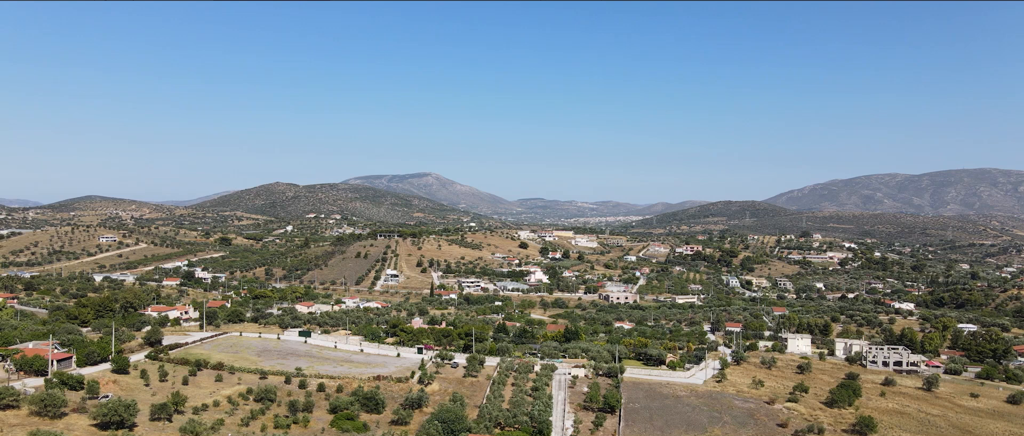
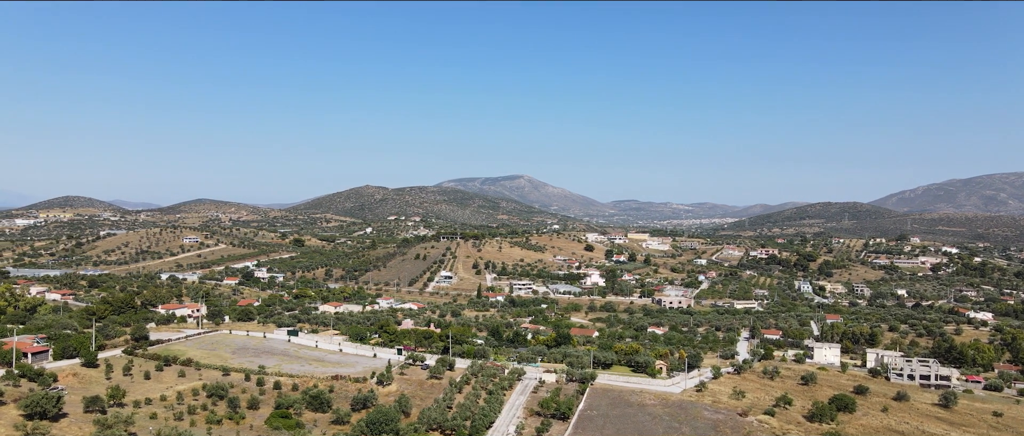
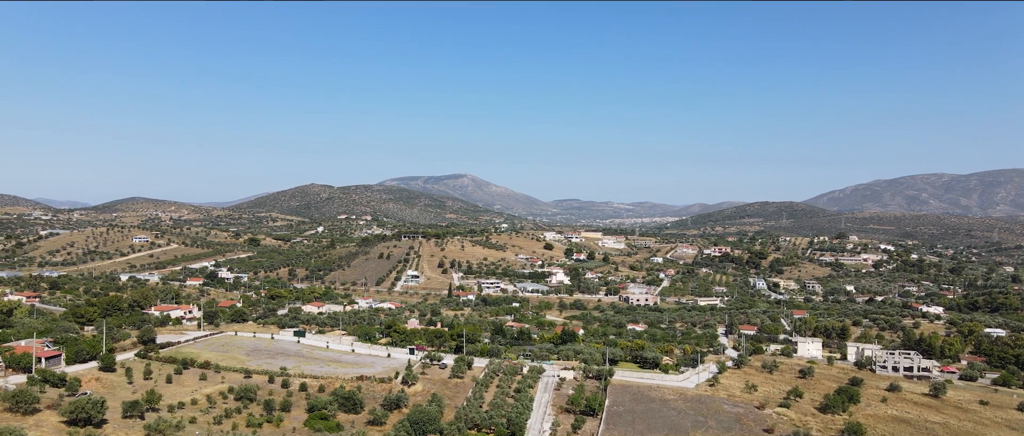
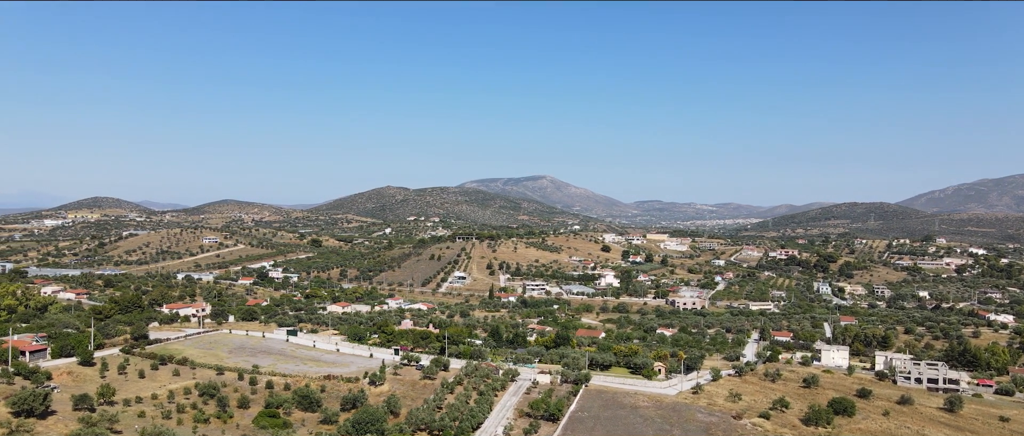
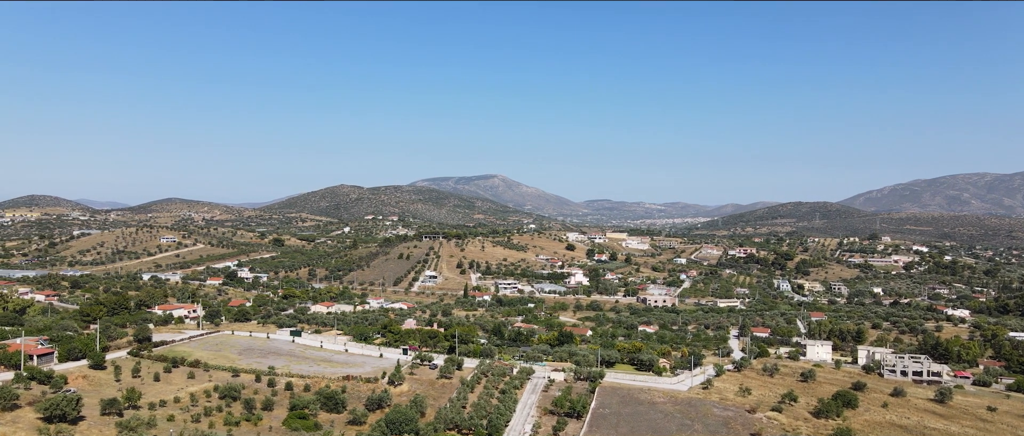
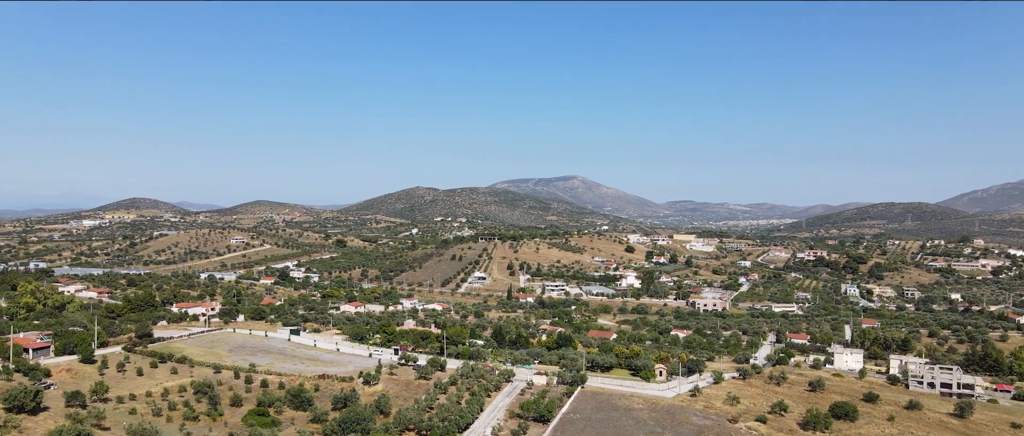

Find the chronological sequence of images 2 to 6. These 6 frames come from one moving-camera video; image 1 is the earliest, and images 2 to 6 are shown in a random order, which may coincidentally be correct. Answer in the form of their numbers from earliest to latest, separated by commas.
3, 5, 2, 4, 6
